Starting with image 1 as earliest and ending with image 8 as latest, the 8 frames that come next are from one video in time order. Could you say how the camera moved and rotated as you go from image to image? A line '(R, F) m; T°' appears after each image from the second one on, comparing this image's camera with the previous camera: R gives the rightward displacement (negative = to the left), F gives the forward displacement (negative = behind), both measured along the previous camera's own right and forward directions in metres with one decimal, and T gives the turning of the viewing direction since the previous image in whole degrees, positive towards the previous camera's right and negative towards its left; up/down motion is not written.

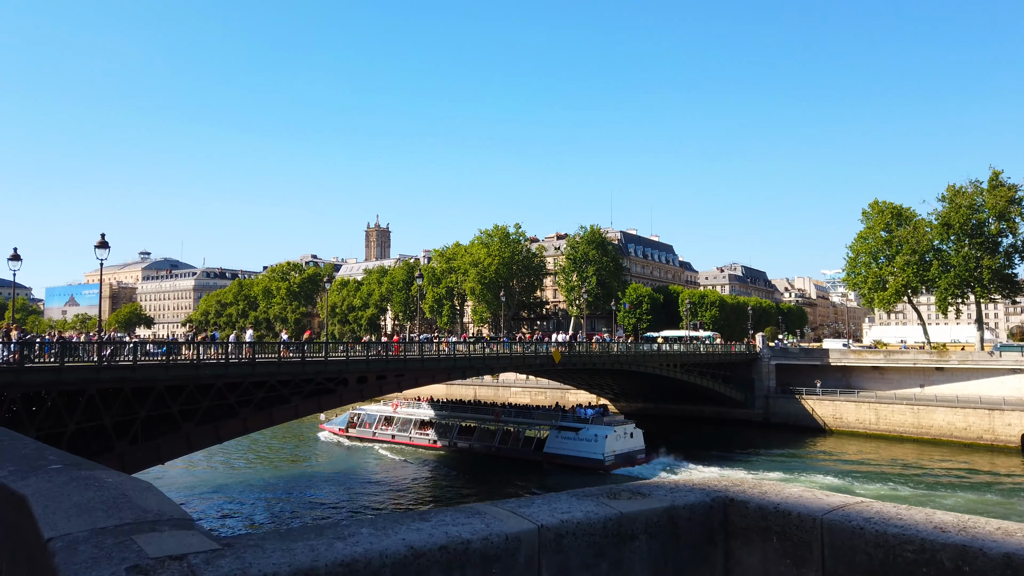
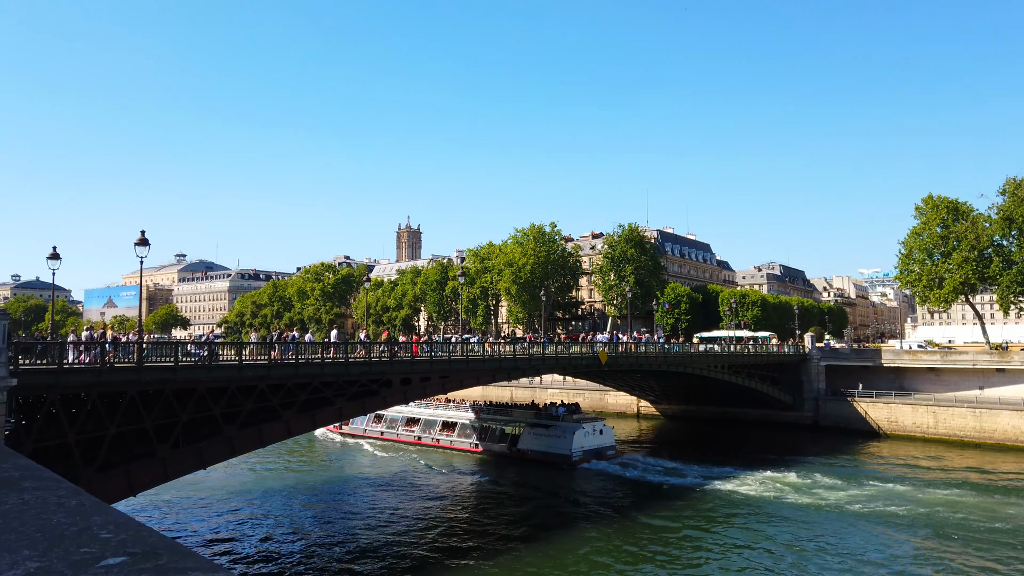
(-0.6, +0.9) m; -2°
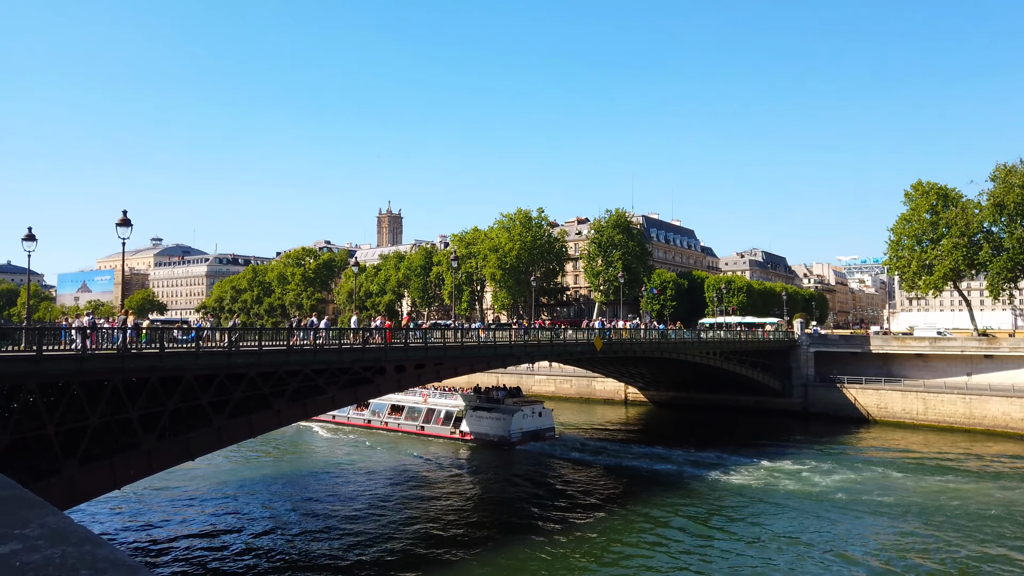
(-0.5, +0.6) m; +2°
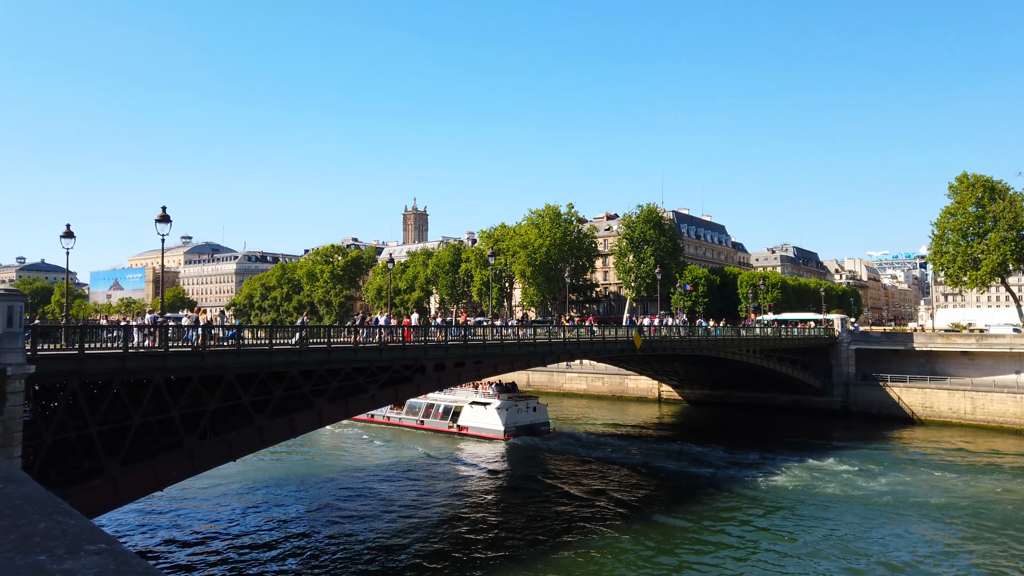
(-0.5, +0.5) m; -2°
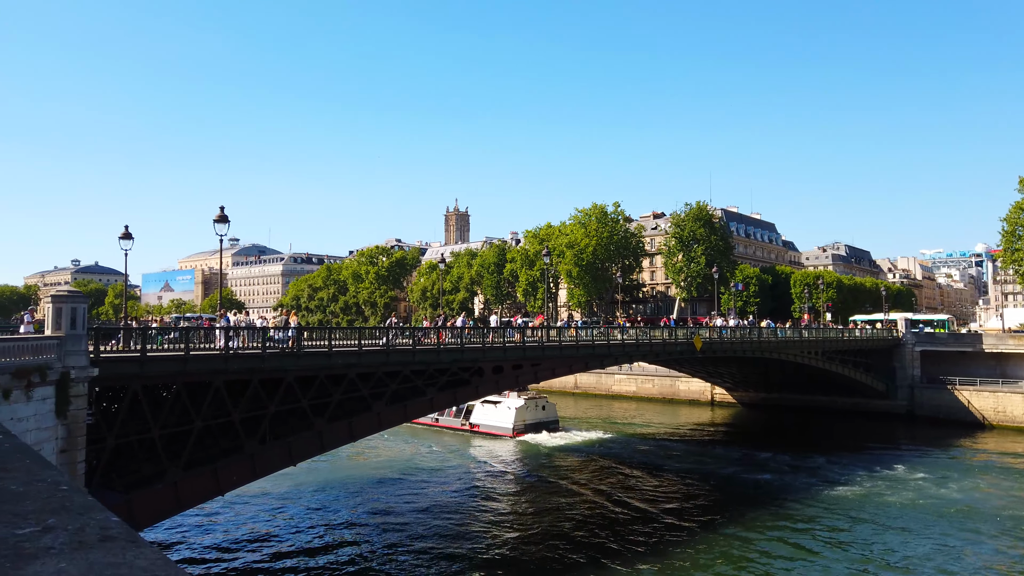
(-0.5, +0.6) m; -3°
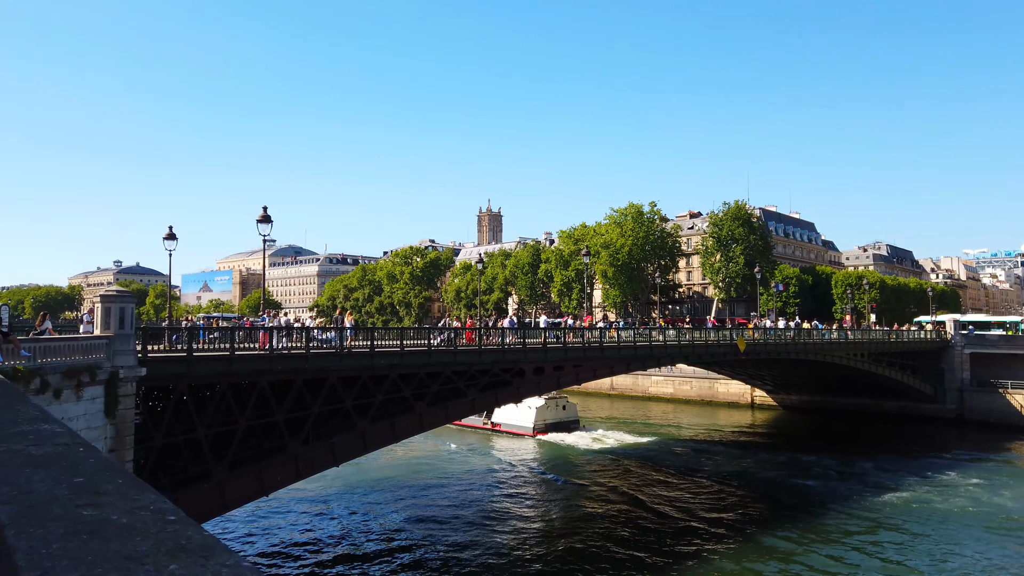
(-0.2, +0.2) m; -2°
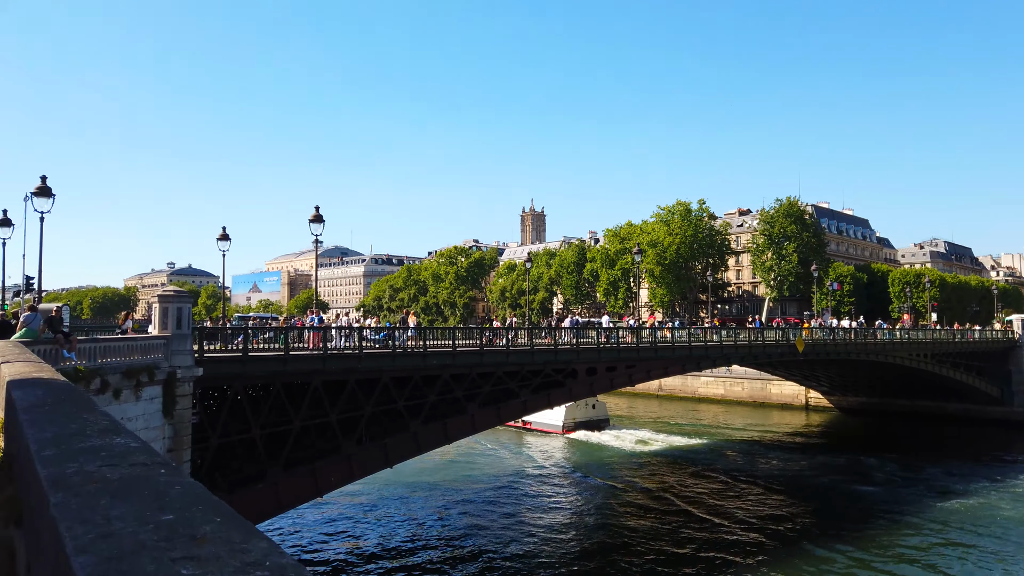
(-0.2, +0.3) m; -3°
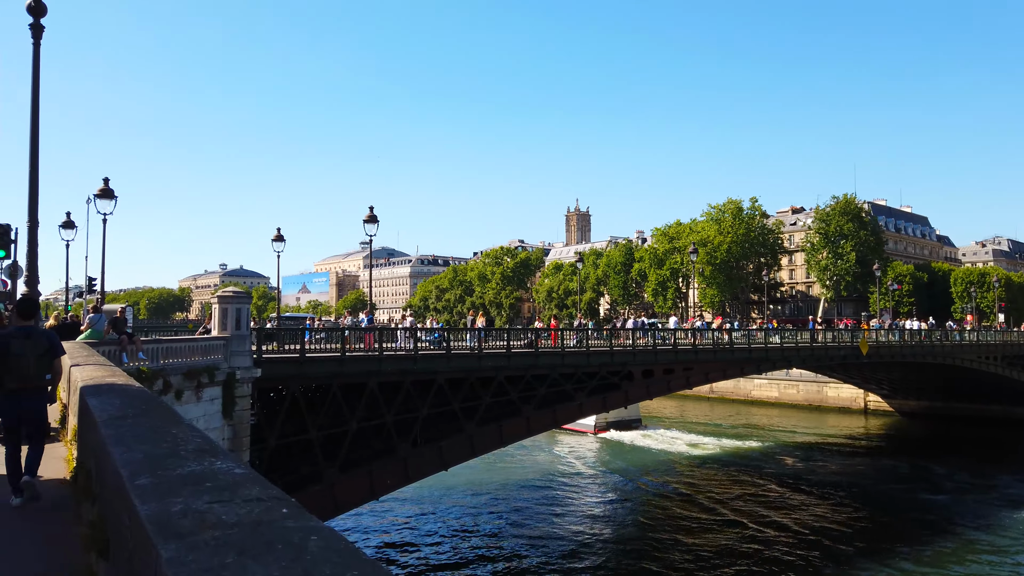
(-0.2, +0.3) m; -3°
